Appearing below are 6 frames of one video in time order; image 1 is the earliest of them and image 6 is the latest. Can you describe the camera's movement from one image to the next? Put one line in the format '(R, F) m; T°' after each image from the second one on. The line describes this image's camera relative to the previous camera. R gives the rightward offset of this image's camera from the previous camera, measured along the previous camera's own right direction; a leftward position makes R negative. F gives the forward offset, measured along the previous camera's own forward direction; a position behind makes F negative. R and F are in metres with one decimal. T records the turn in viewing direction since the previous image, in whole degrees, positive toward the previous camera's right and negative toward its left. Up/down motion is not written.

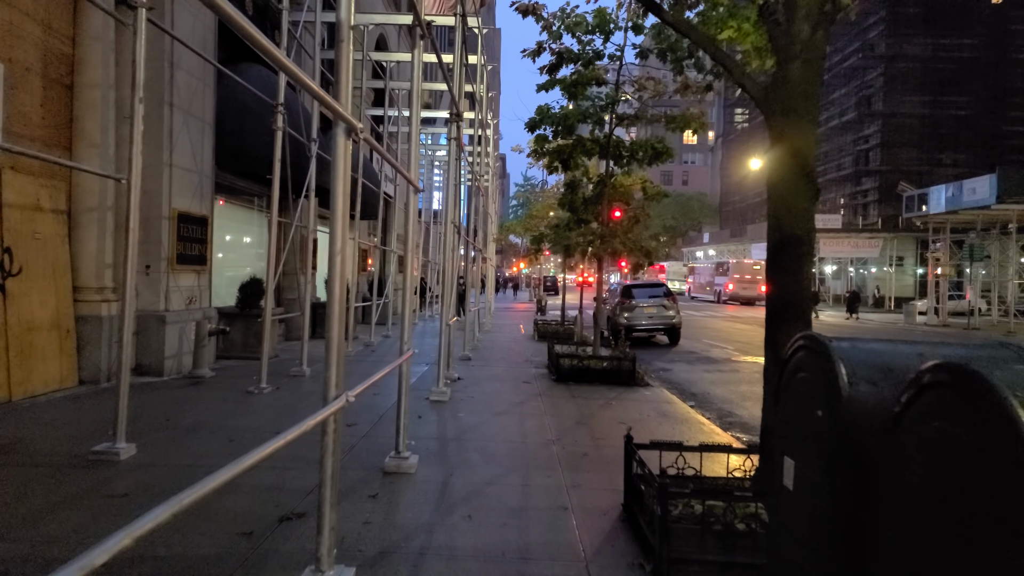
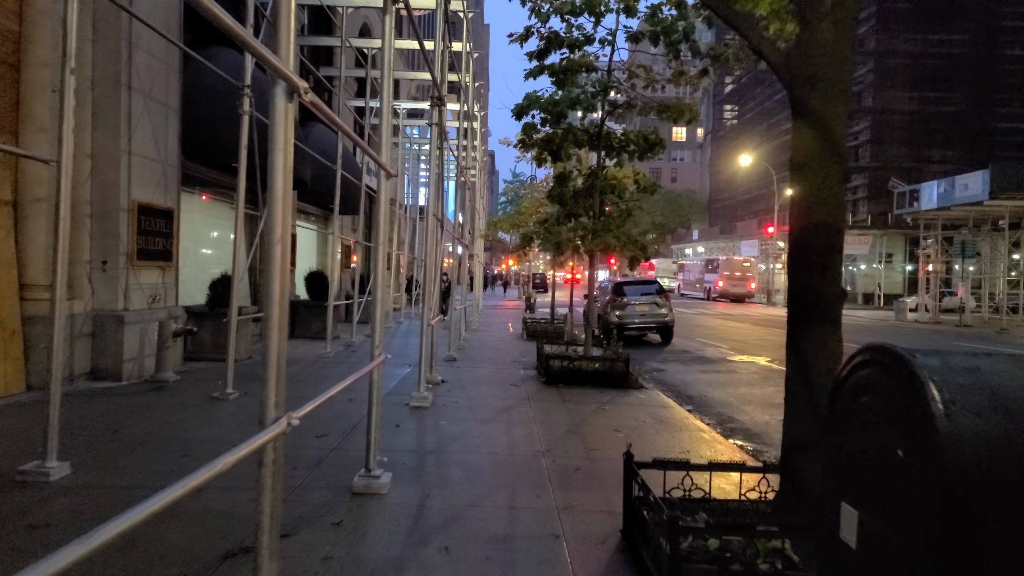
(0.0, +0.6) m; +1°
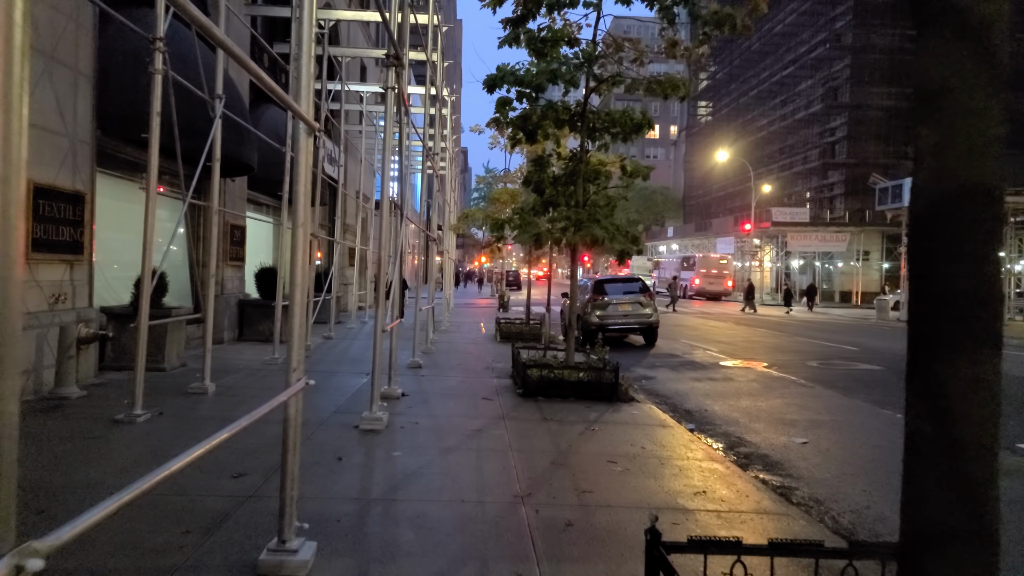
(0.0, +1.3) m; +2°
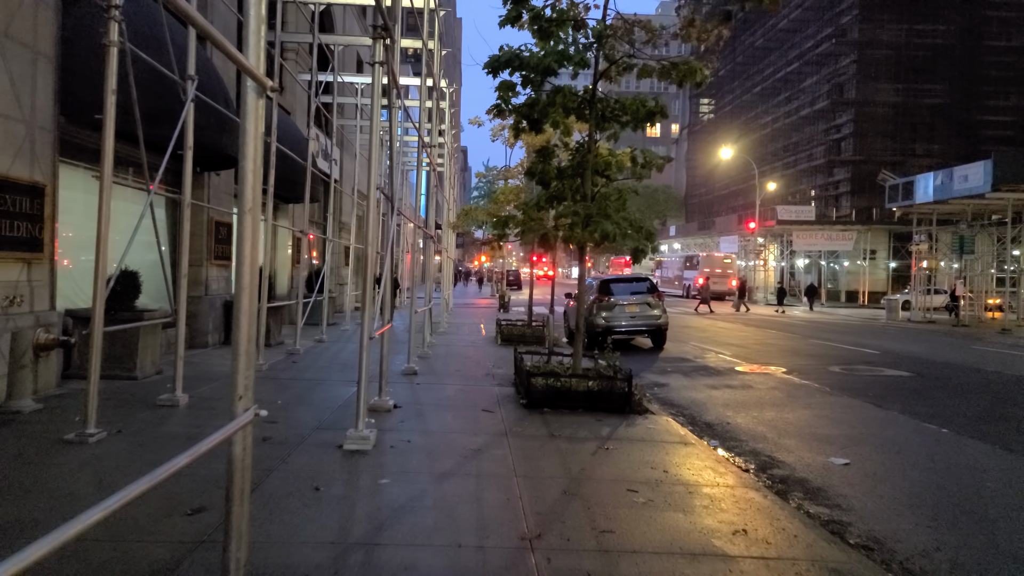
(0.0, +0.8) m; 0°
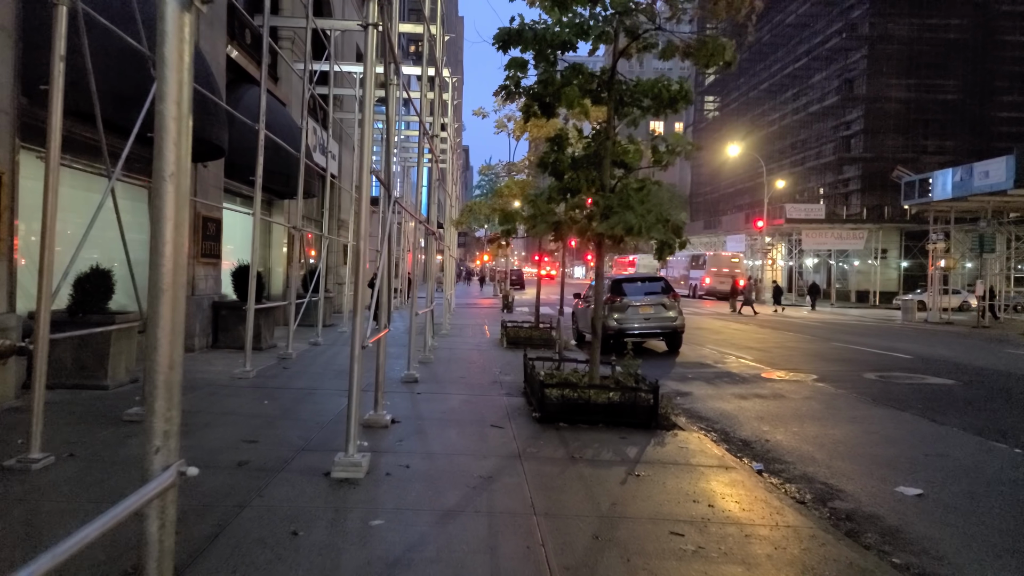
(-0.1, +0.8) m; 0°
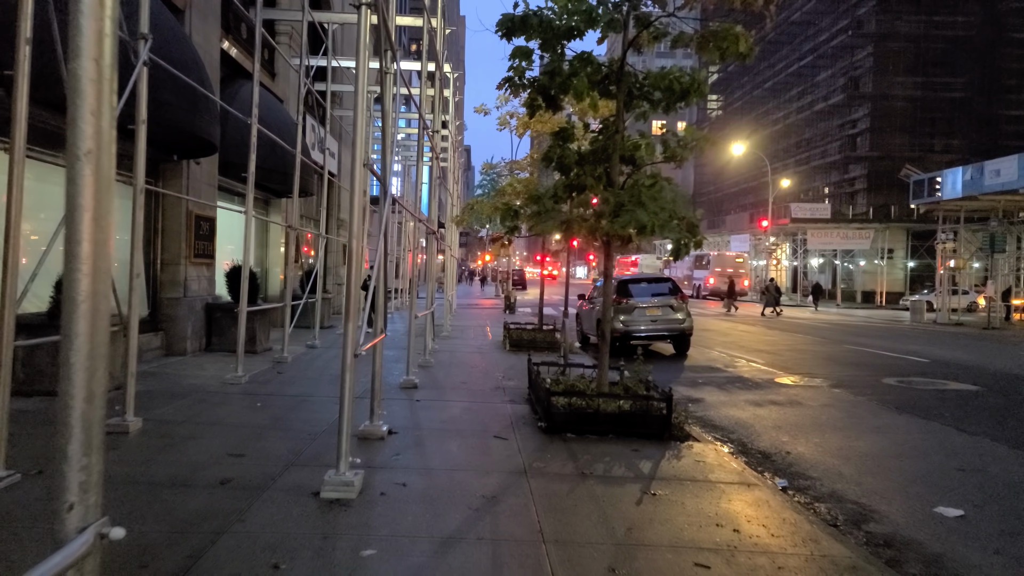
(0.0, +0.4) m; 0°
